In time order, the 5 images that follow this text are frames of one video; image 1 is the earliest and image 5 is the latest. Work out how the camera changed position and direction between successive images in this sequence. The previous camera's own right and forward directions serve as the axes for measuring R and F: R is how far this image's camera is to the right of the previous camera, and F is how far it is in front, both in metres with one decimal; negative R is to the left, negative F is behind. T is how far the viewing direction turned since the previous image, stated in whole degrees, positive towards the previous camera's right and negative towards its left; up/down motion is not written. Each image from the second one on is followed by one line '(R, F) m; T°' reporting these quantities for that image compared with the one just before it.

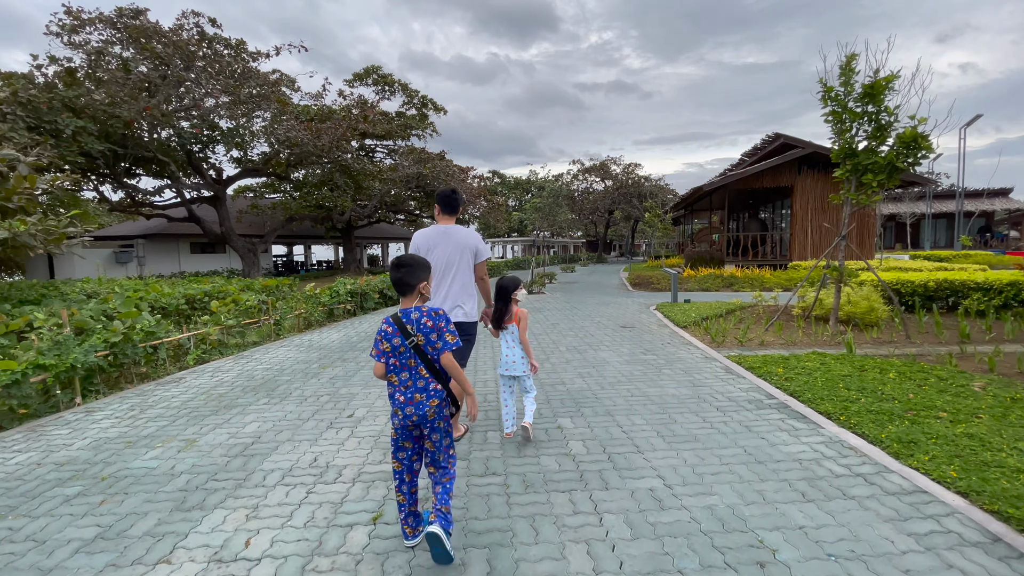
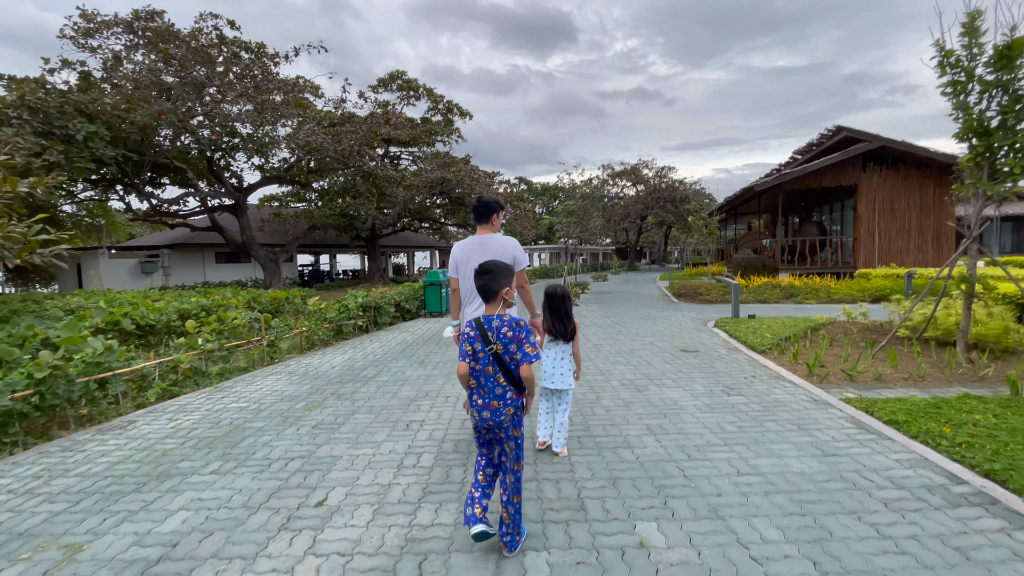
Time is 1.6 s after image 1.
(-0.1, +1.4) m; -3°
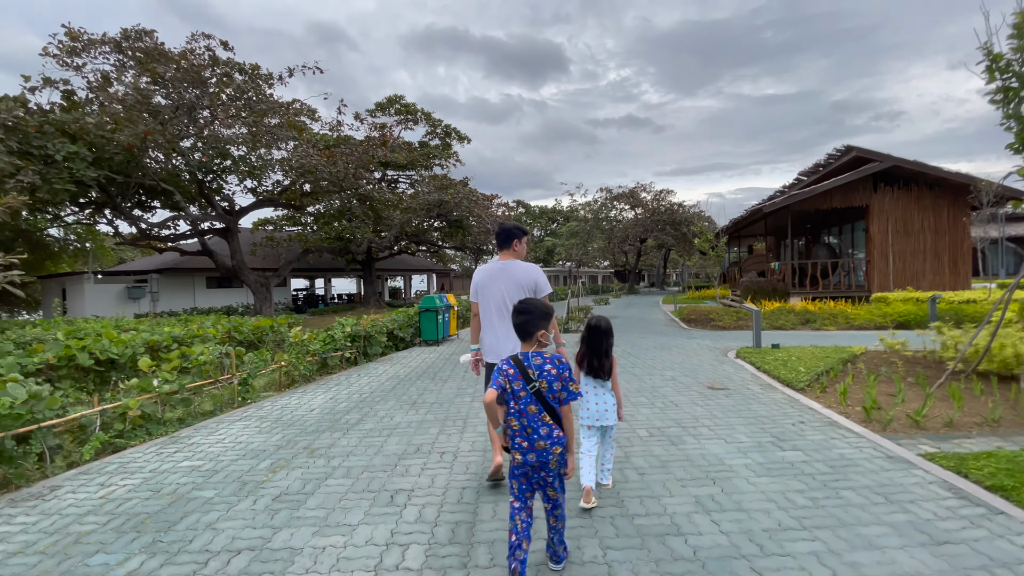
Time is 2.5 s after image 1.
(-0.1, +0.8) m; 0°
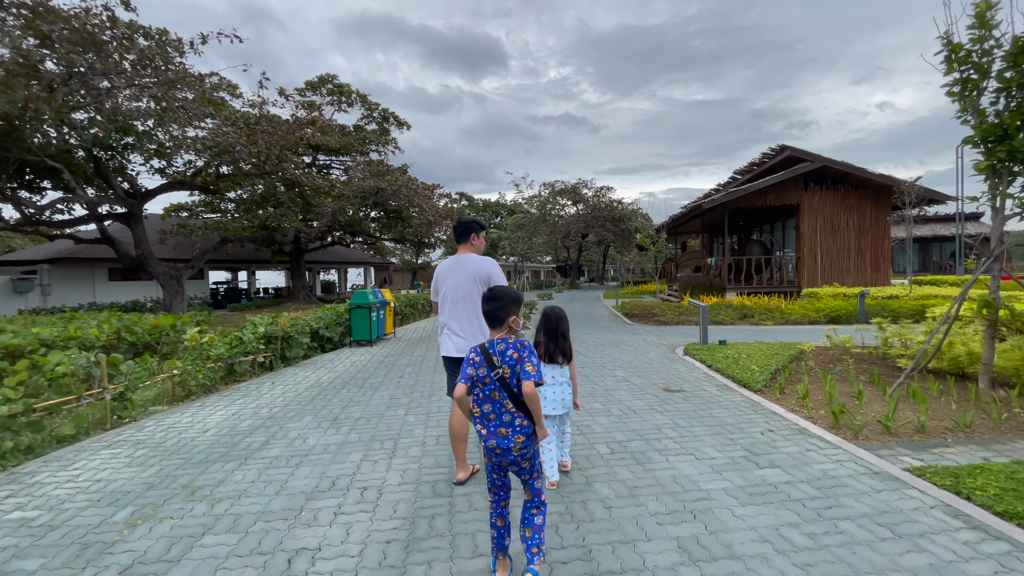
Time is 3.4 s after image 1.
(0.0, +0.7) m; +7°
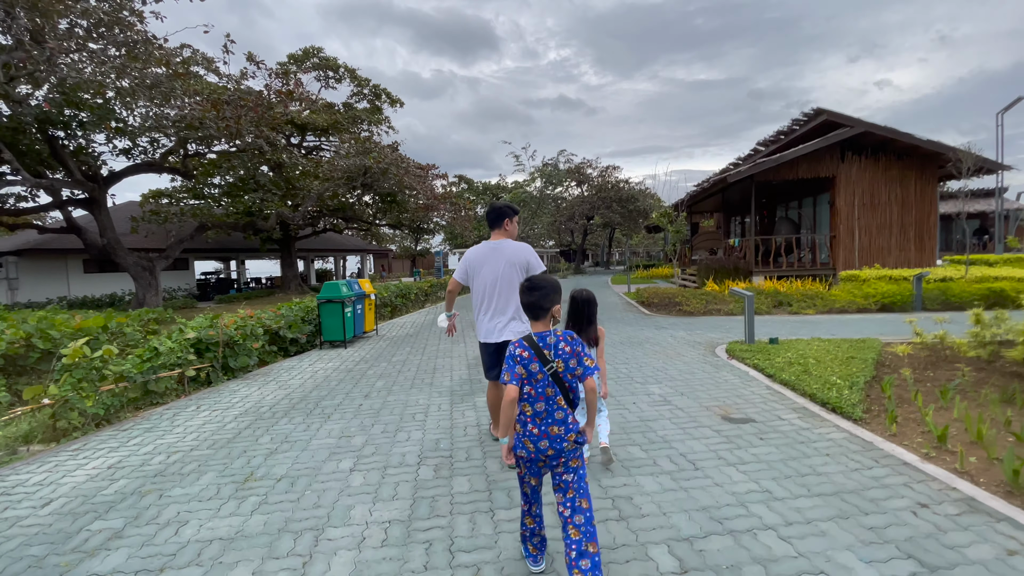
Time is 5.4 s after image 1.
(+0.1, +1.6) m; 0°
